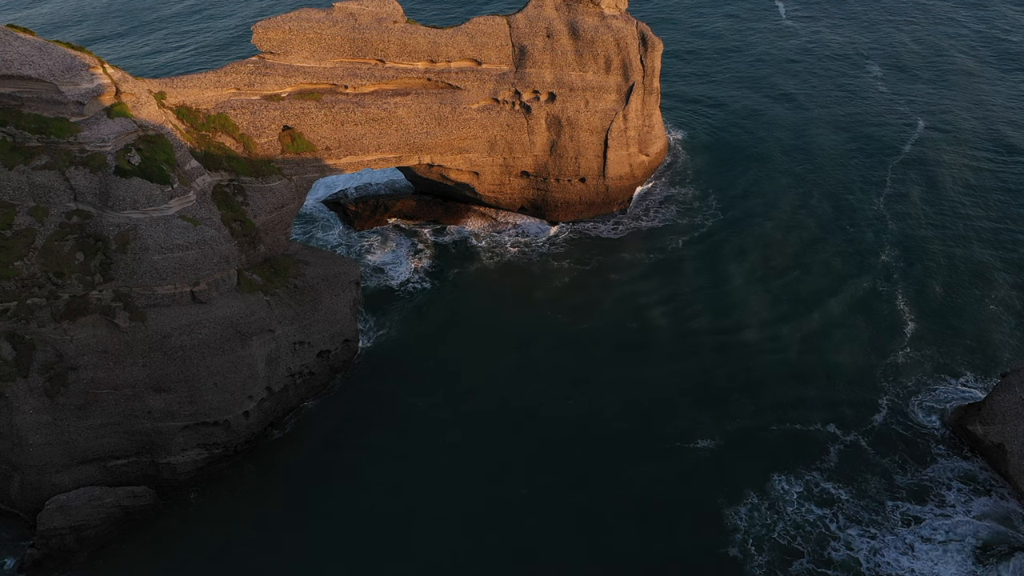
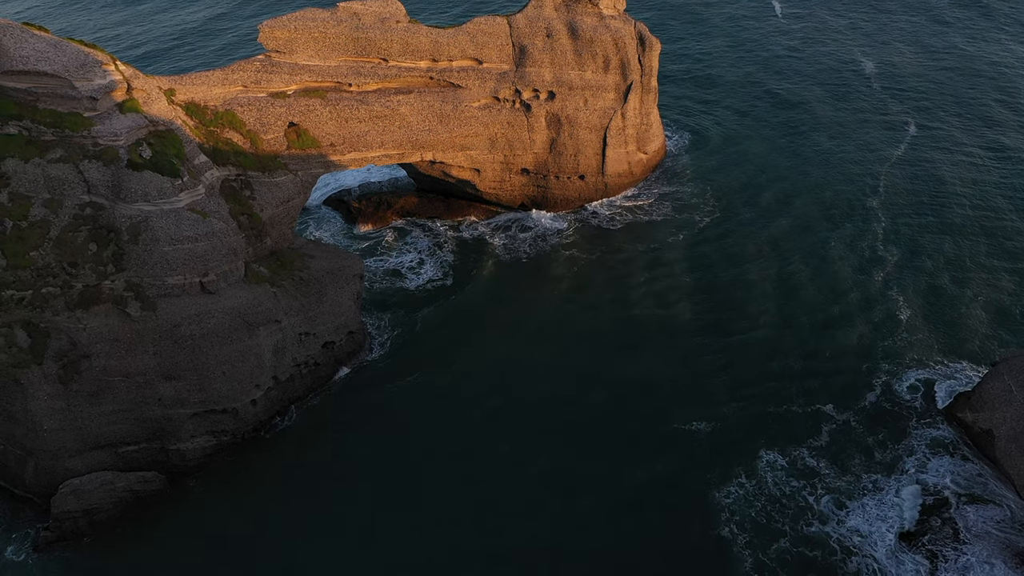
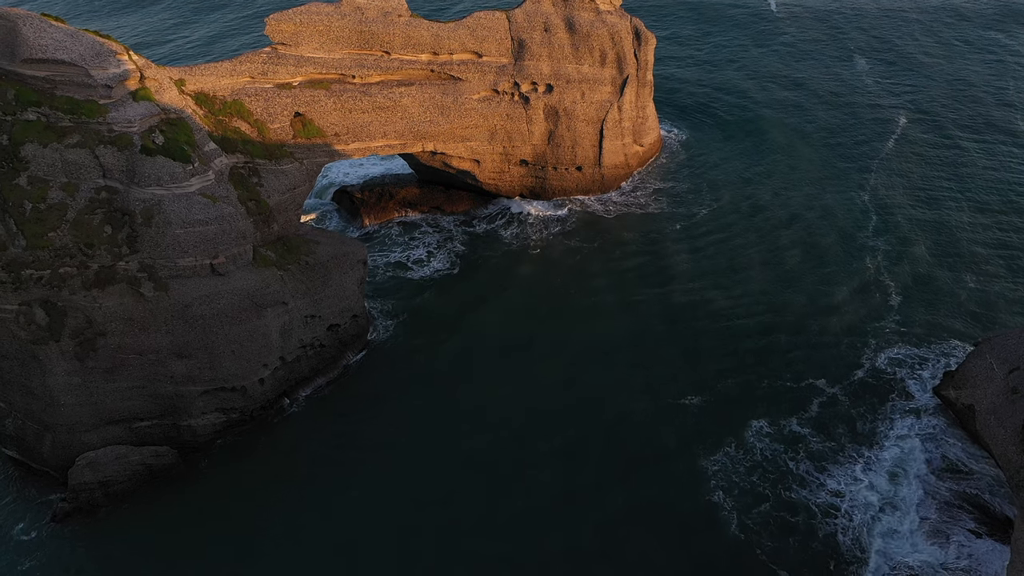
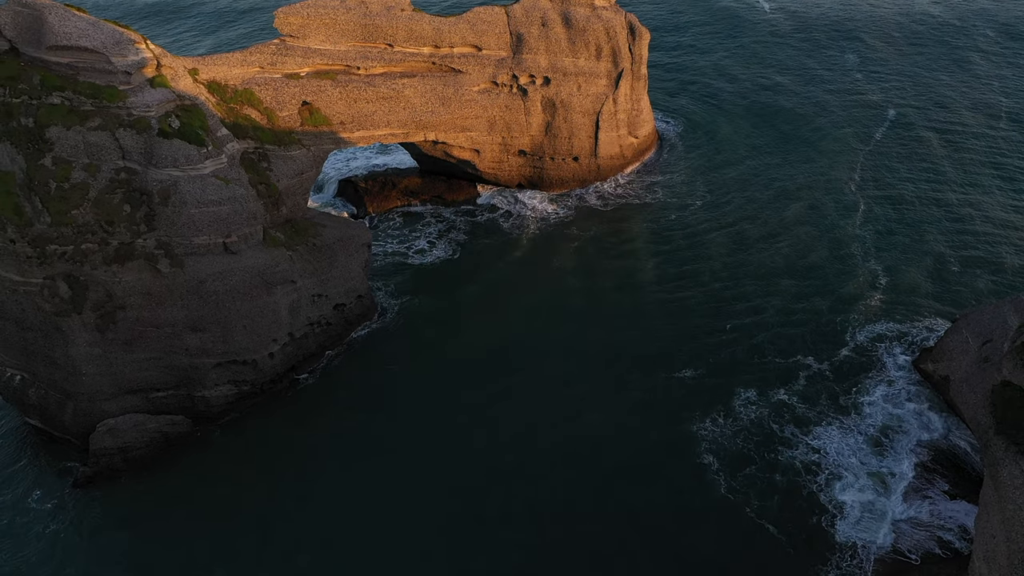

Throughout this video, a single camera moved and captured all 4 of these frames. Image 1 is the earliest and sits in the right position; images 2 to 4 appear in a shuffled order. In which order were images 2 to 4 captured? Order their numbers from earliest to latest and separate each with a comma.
2, 3, 4
